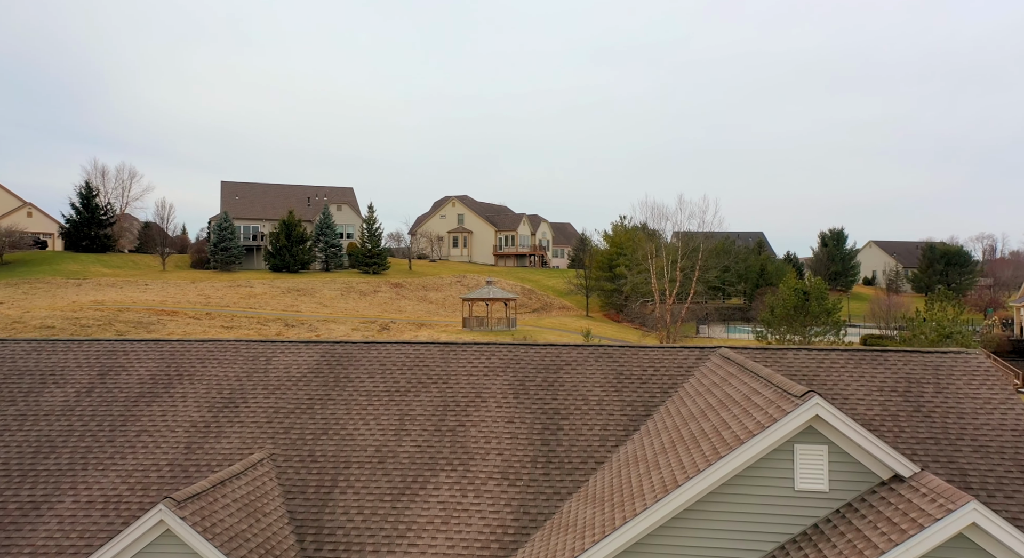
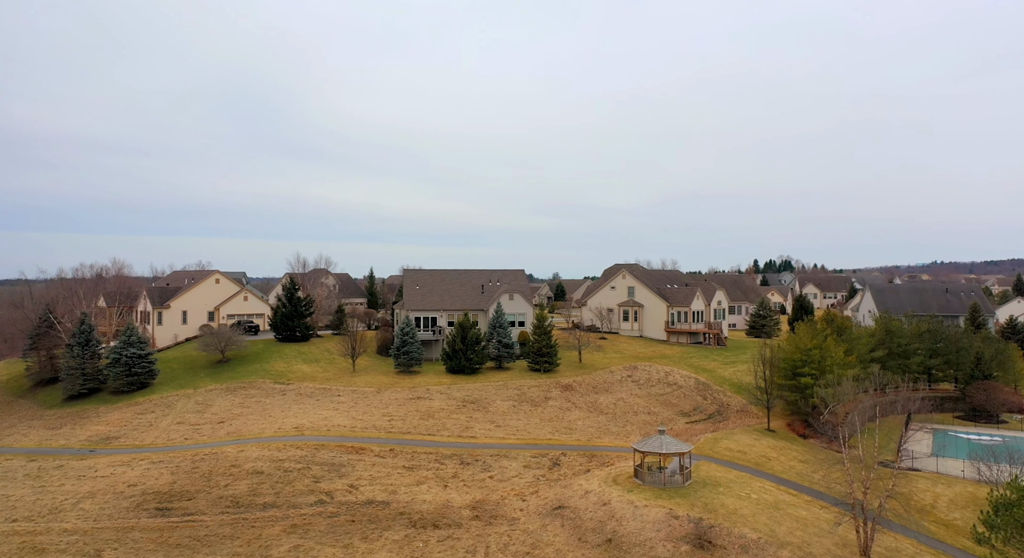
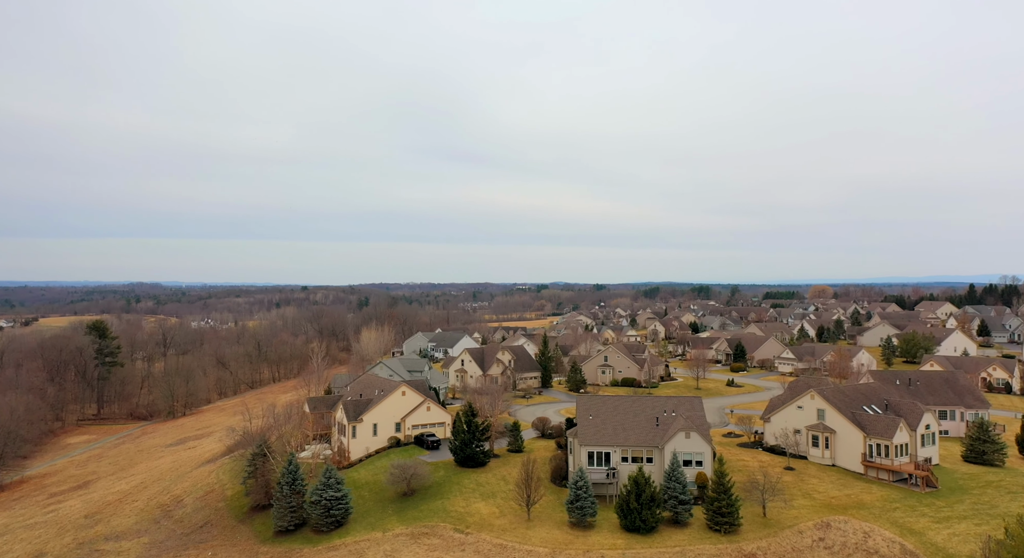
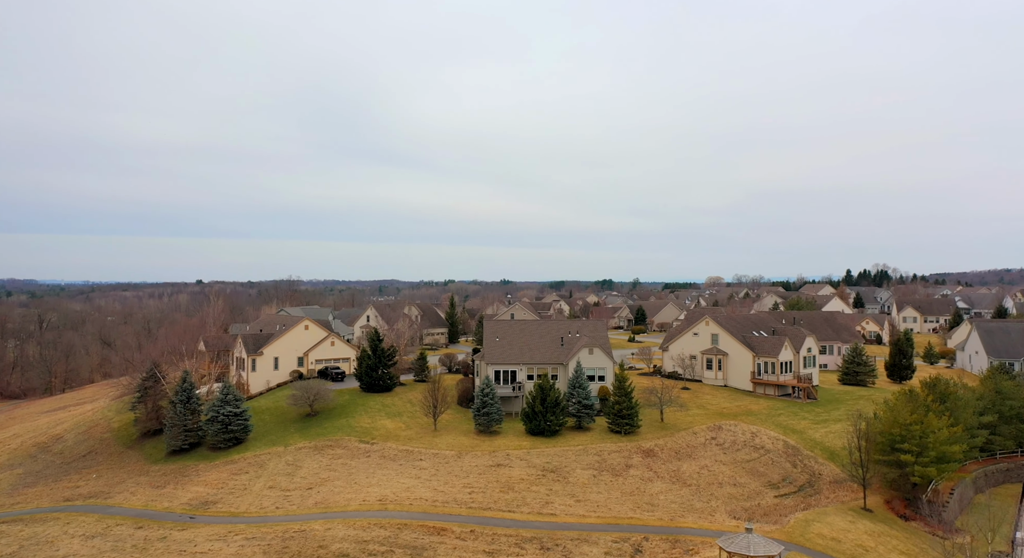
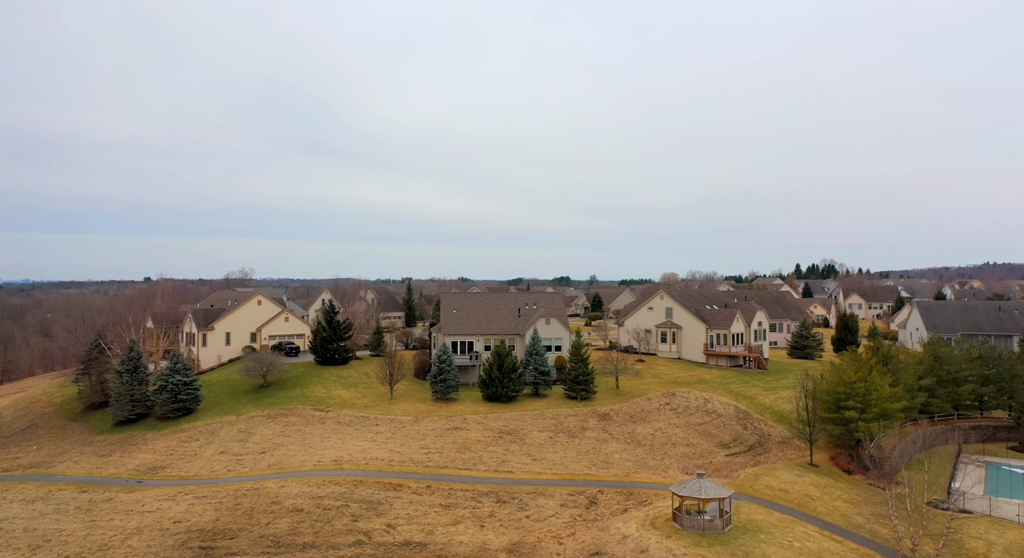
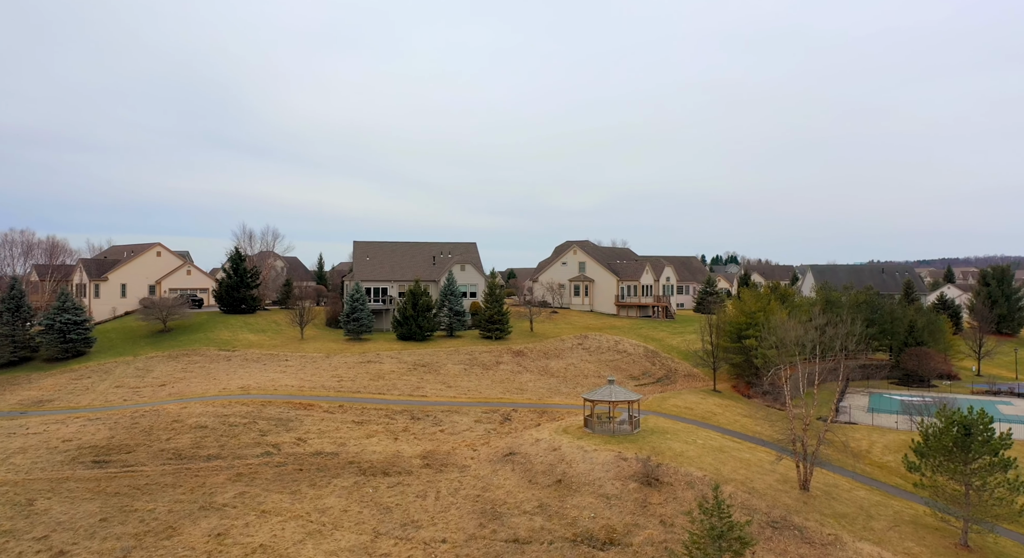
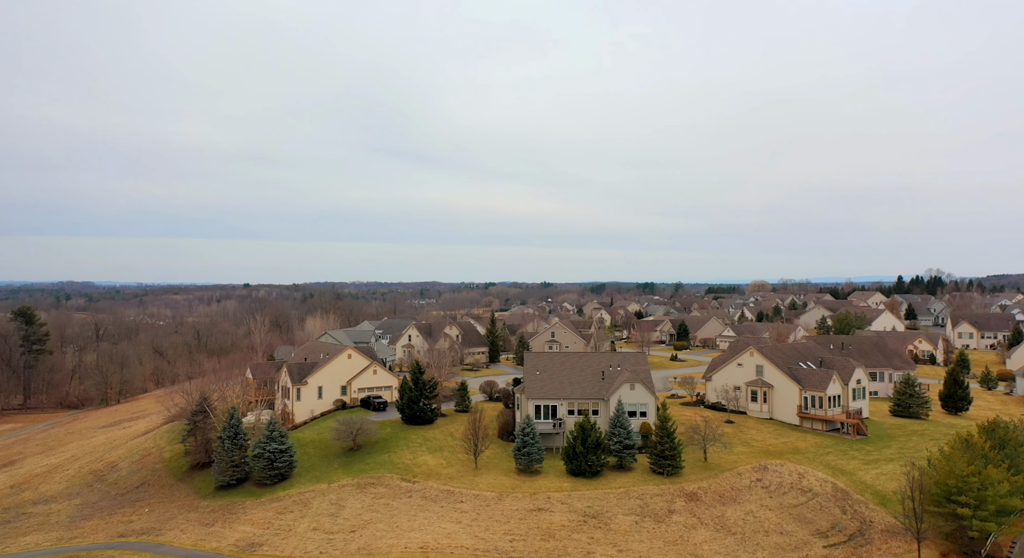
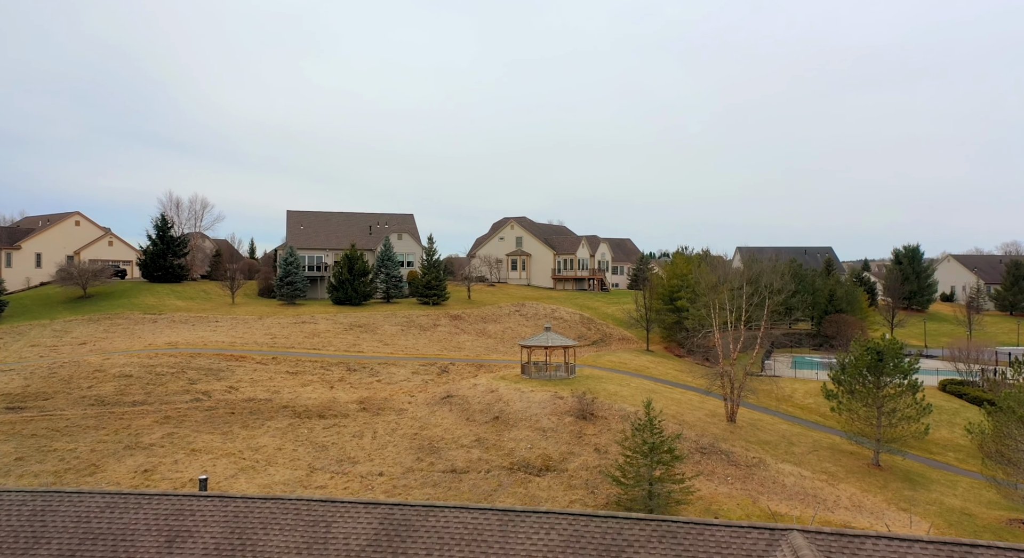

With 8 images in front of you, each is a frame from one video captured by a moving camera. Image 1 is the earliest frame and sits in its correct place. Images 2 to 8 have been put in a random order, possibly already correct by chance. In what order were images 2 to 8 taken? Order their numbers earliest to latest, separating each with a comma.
8, 6, 2, 5, 4, 7, 3
